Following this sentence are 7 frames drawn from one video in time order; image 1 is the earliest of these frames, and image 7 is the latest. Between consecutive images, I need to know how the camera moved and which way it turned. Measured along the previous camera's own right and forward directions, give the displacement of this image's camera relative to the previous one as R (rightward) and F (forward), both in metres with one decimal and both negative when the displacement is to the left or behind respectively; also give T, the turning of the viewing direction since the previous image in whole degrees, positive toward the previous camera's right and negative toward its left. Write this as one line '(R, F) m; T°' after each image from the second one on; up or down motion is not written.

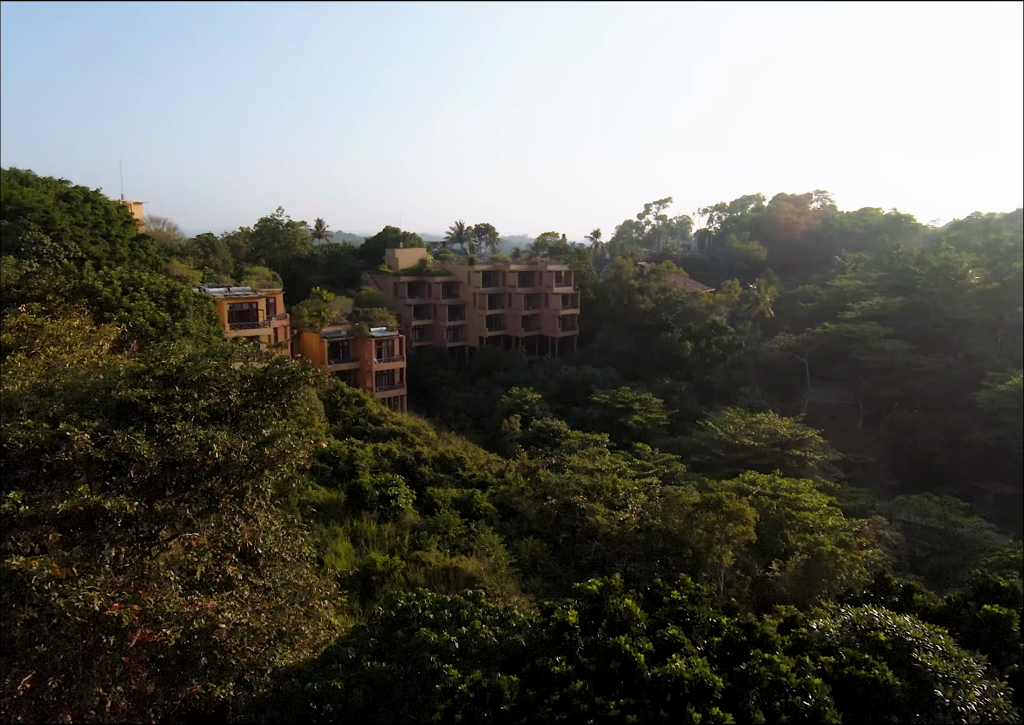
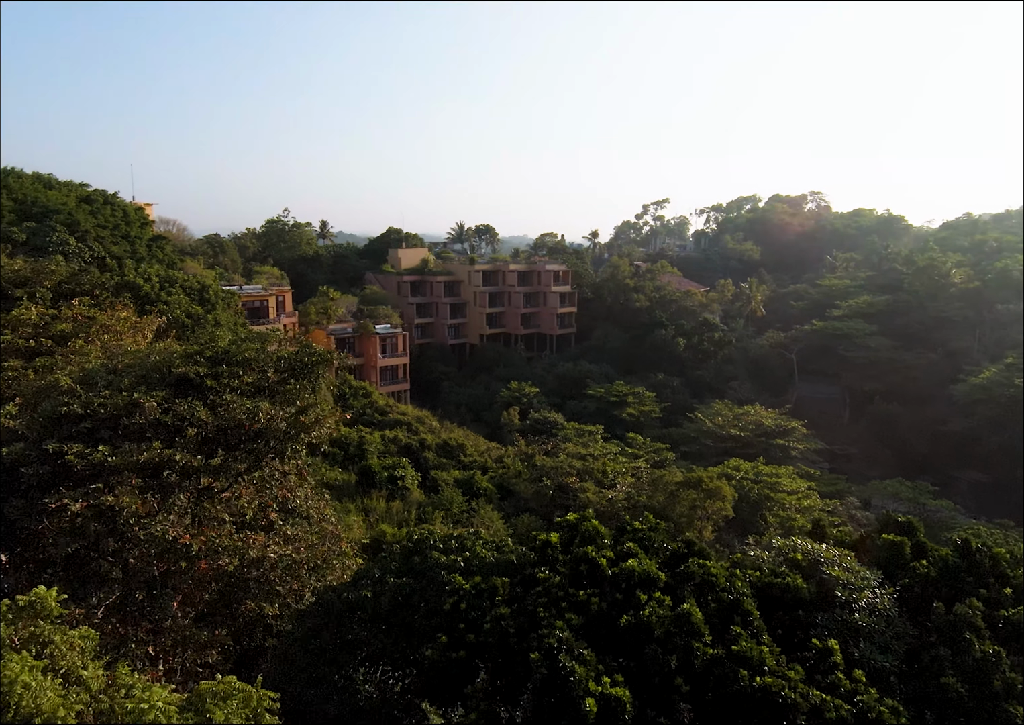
(+0.1, -1.2) m; 0°
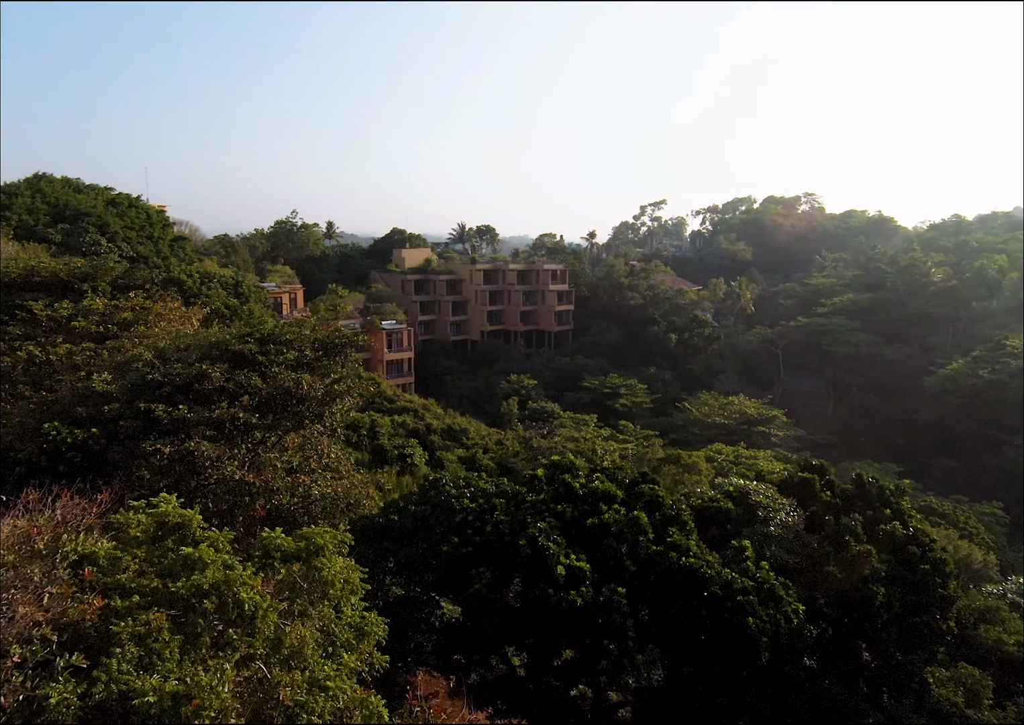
(+0.1, -1.7) m; 0°
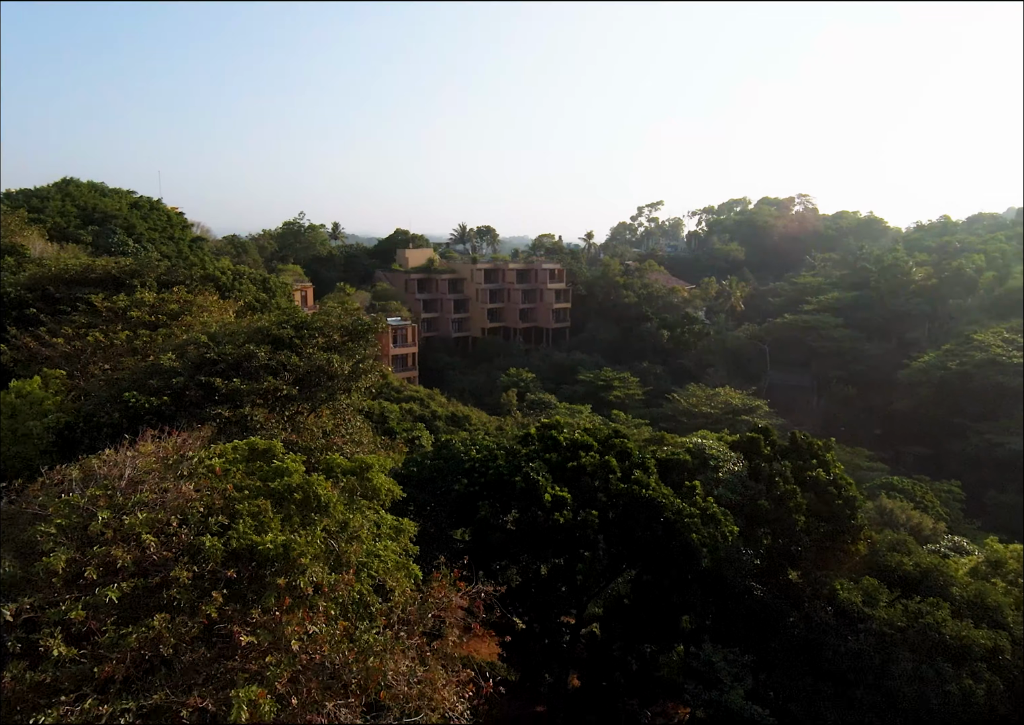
(0.0, -1.7) m; 0°
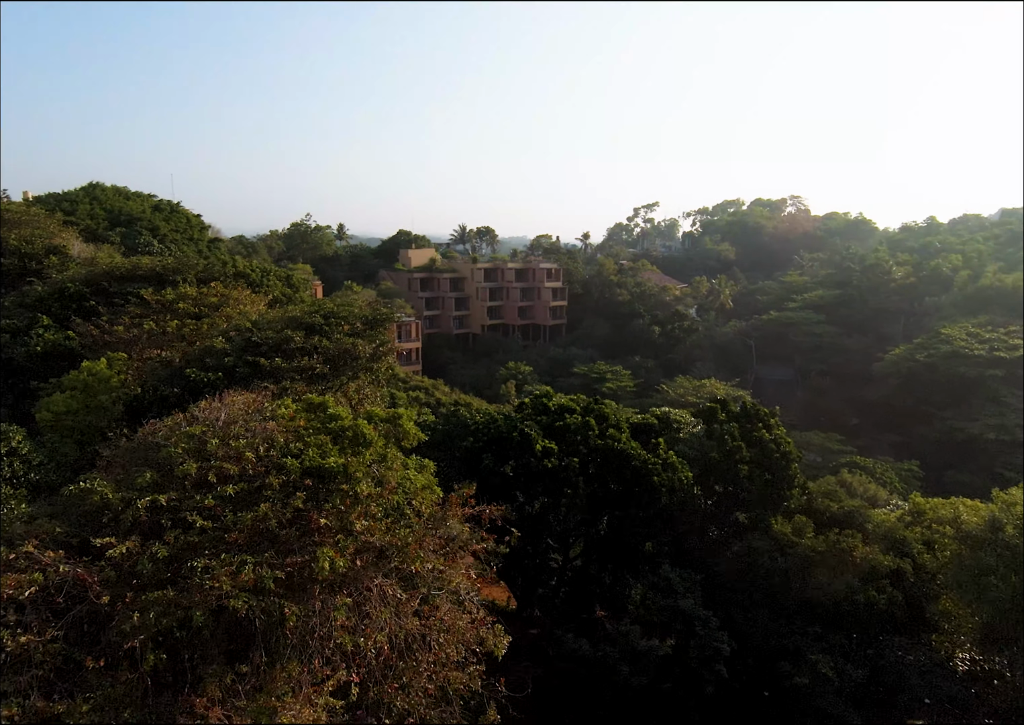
(0.0, -1.9) m; 0°
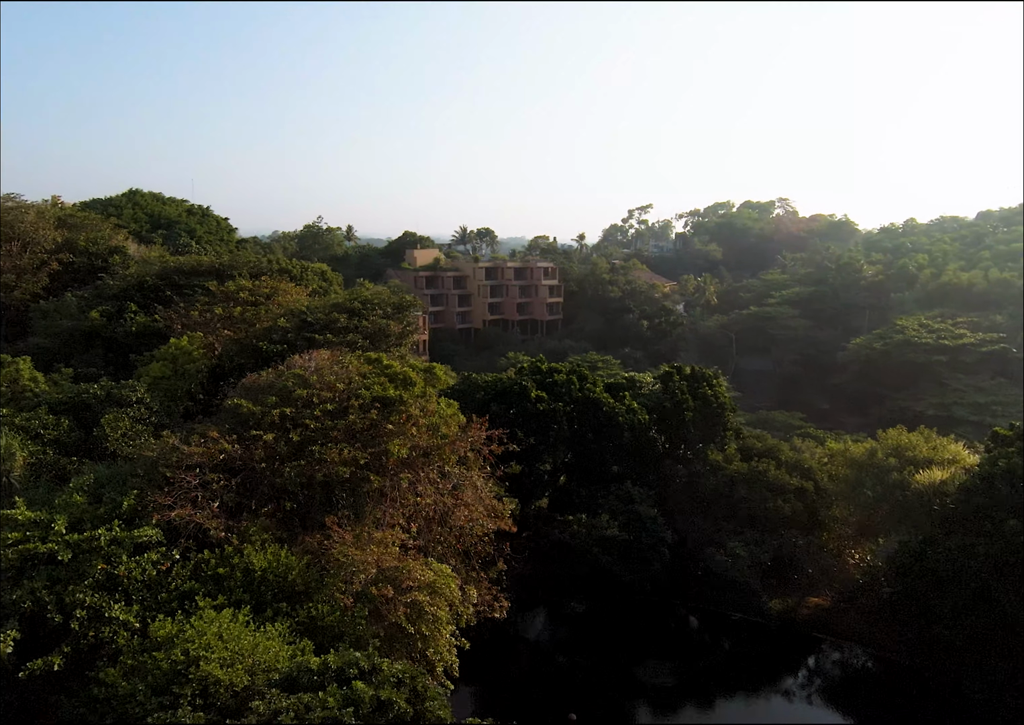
(-0.1, -3.2) m; 0°
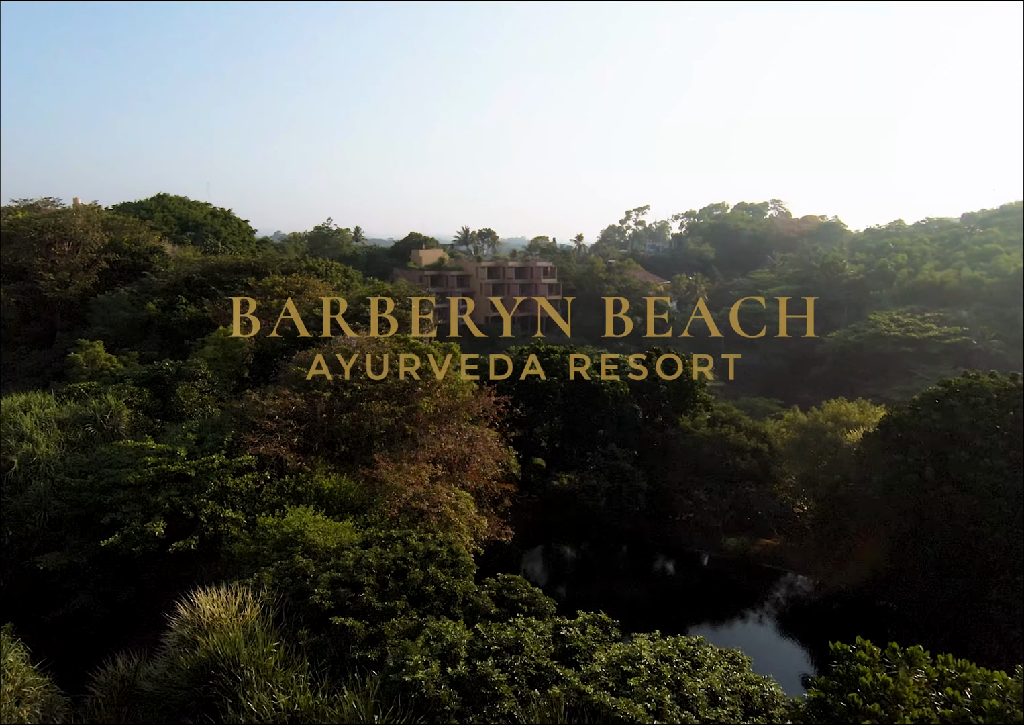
(-0.1, -2.5) m; 0°
